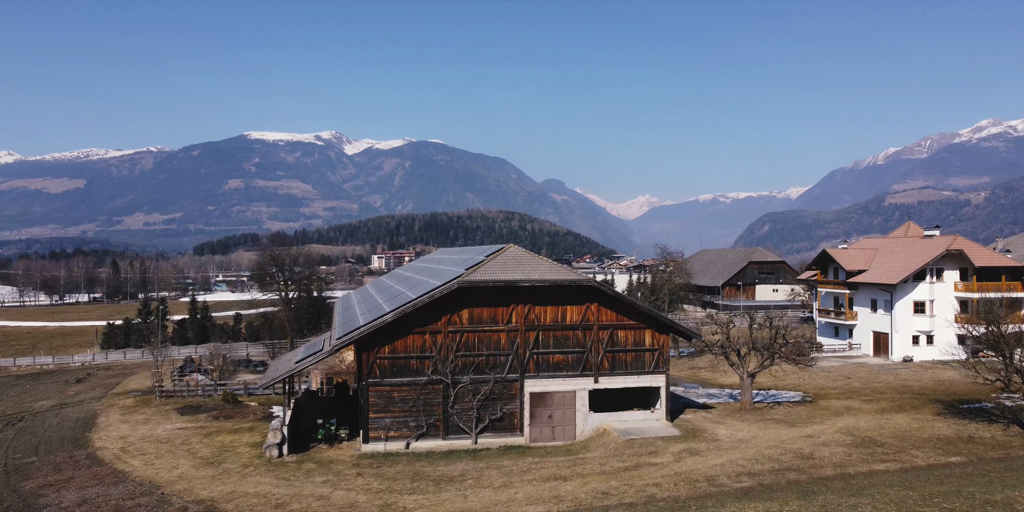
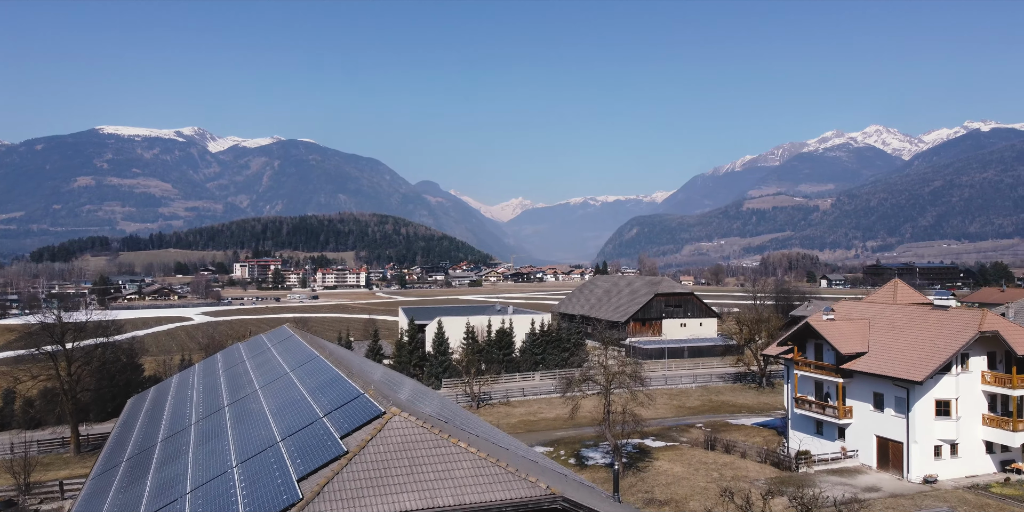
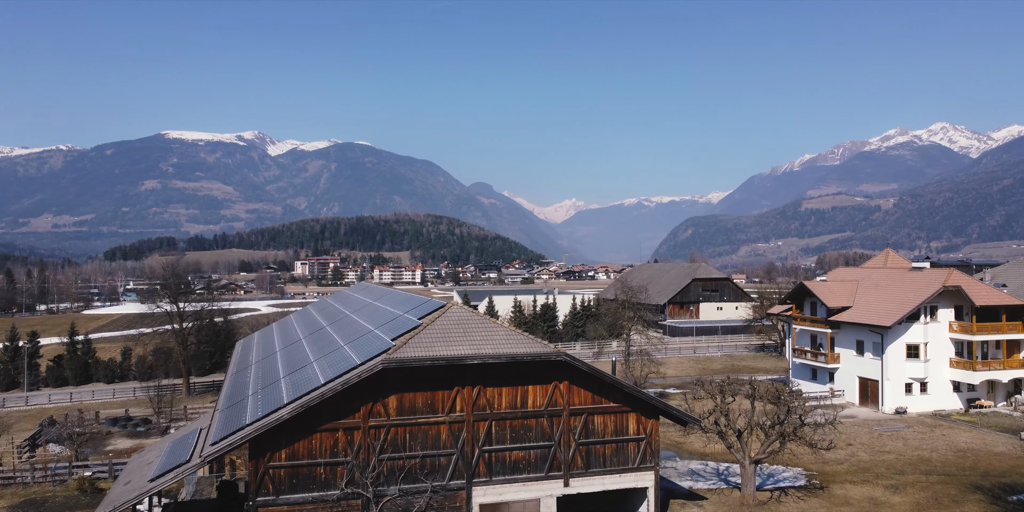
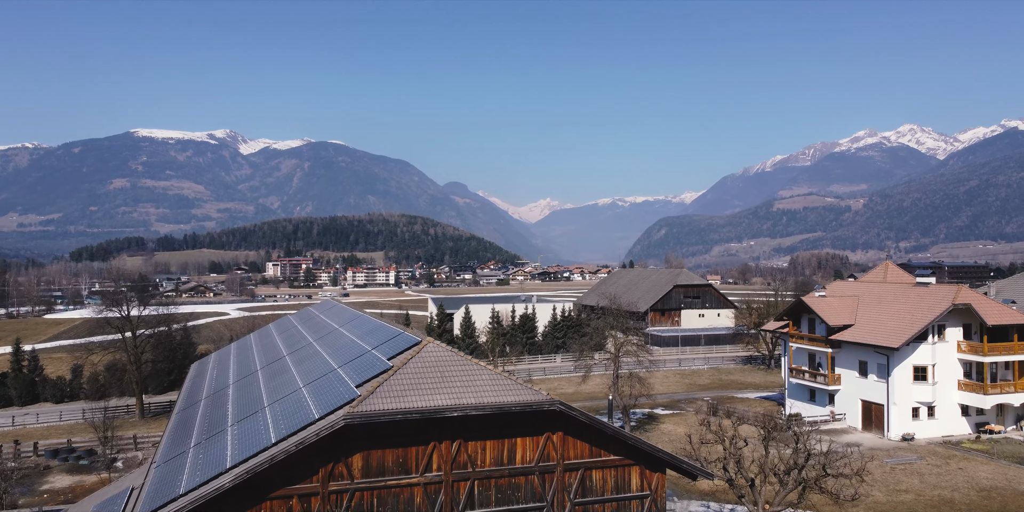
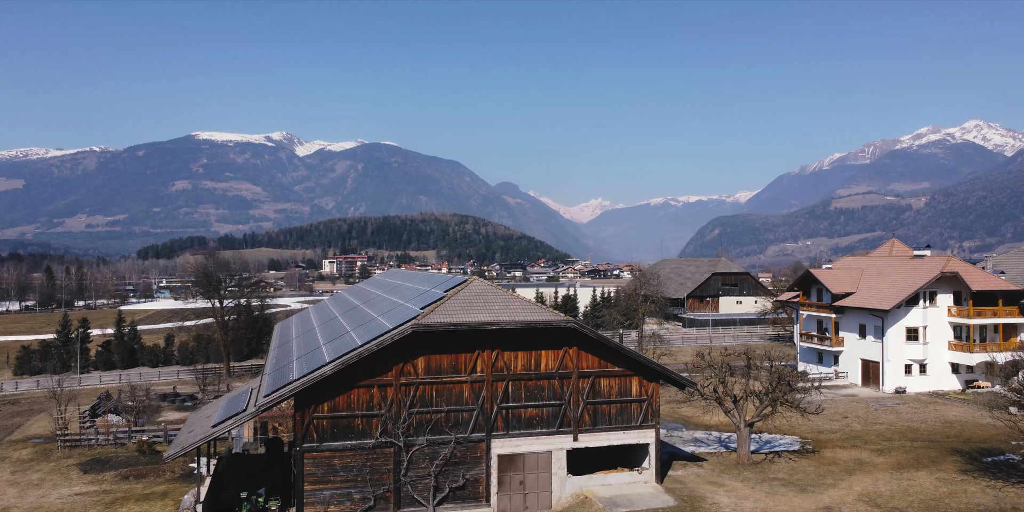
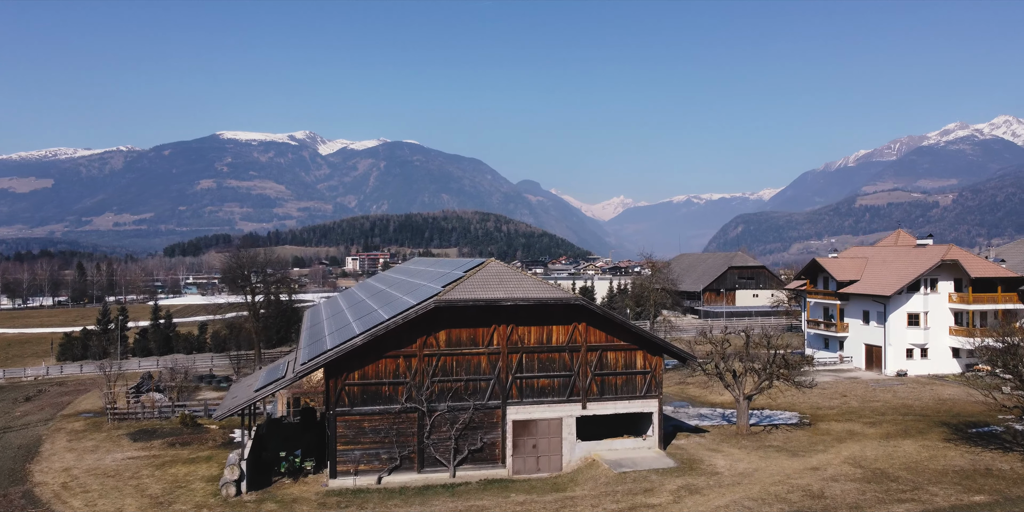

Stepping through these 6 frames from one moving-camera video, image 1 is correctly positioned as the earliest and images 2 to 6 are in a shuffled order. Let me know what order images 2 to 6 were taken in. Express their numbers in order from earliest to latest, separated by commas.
6, 5, 3, 4, 2
